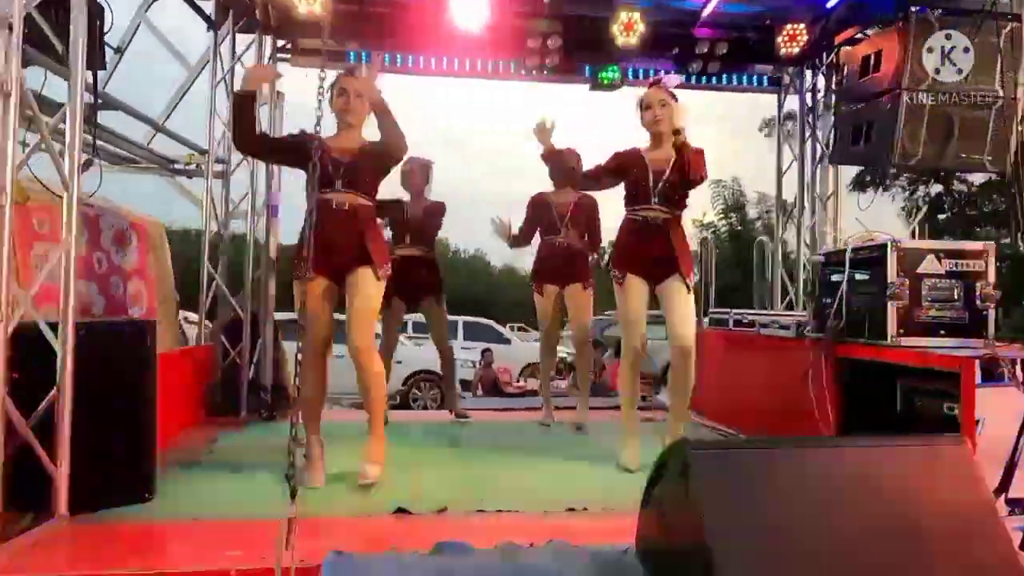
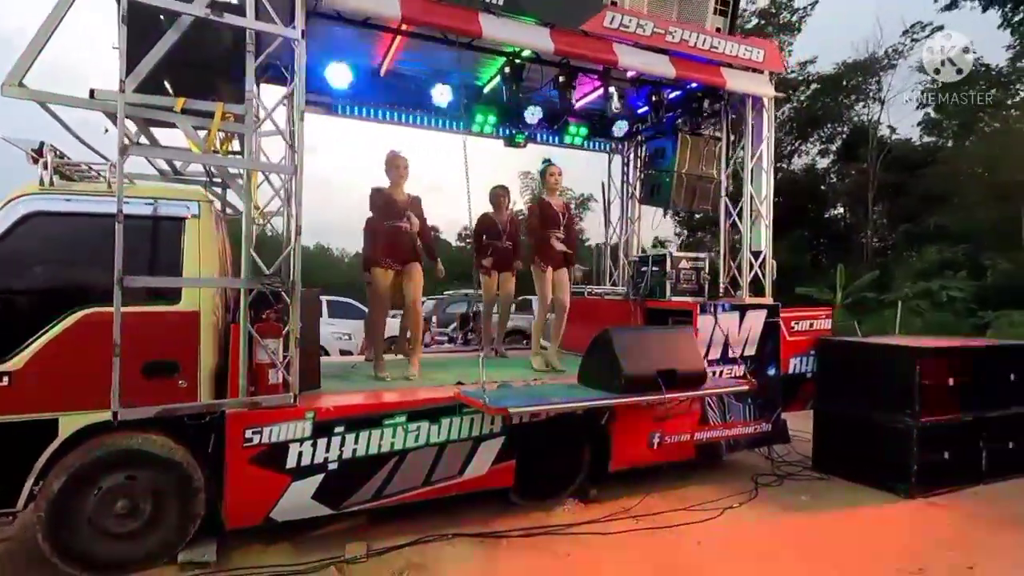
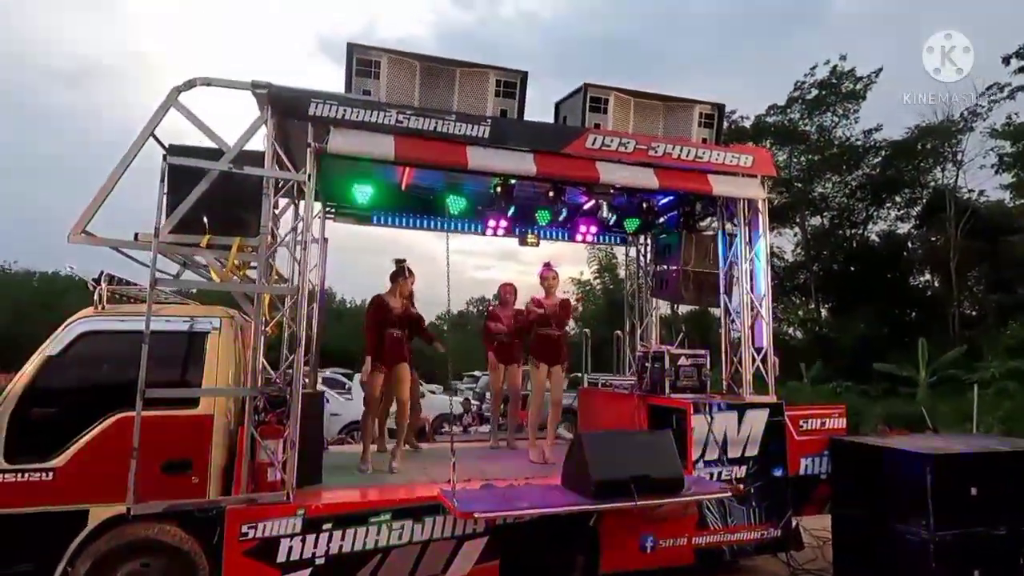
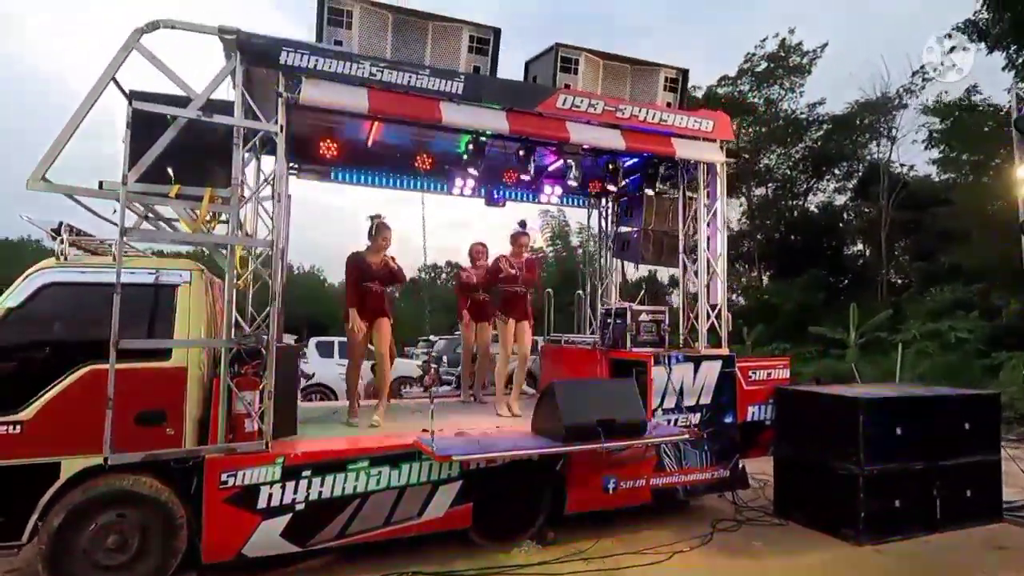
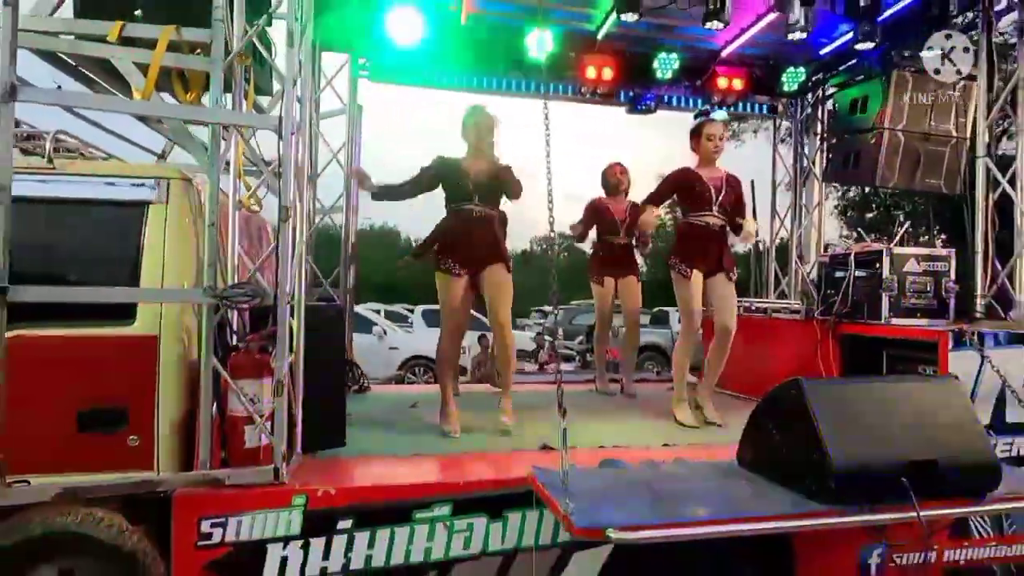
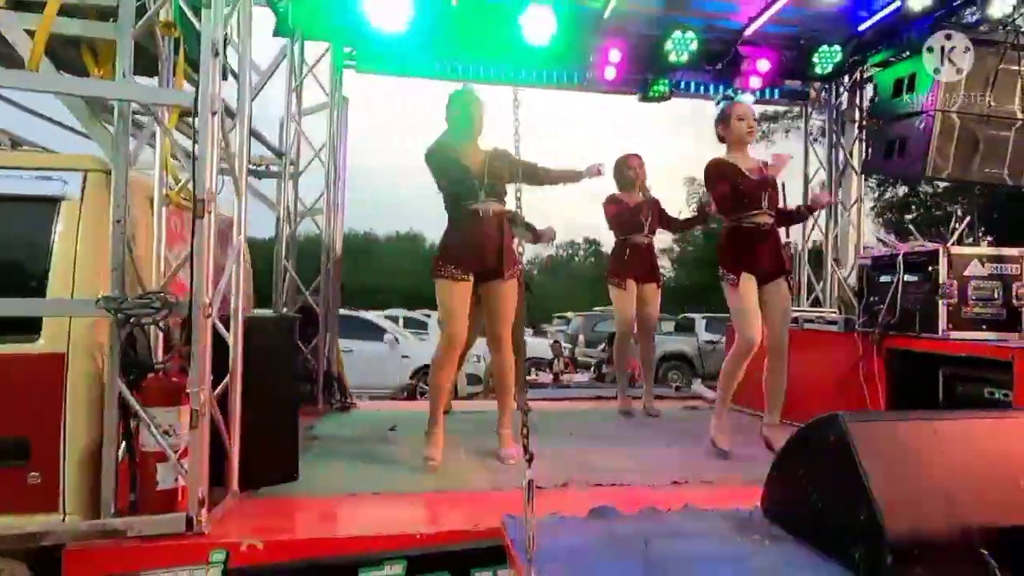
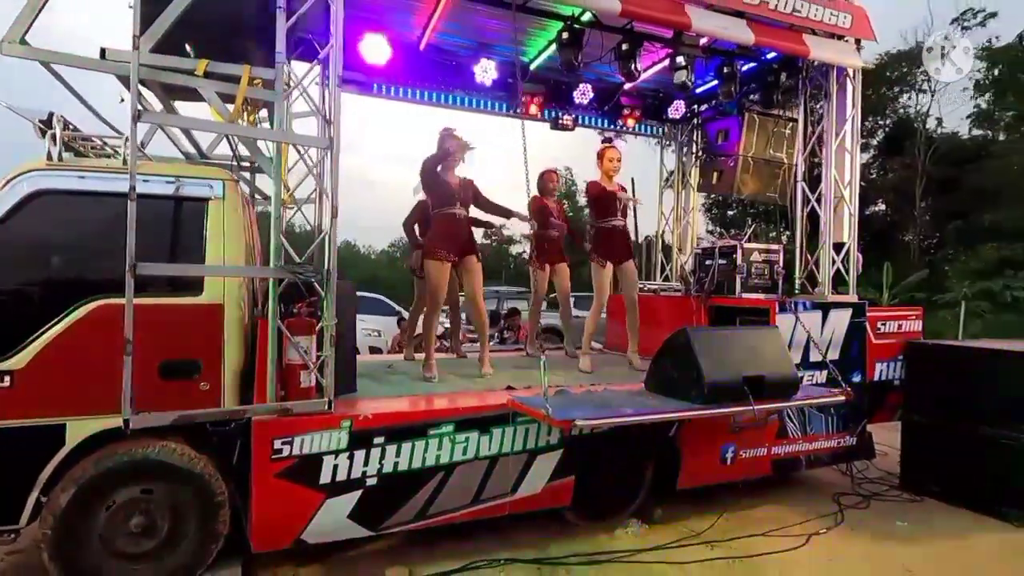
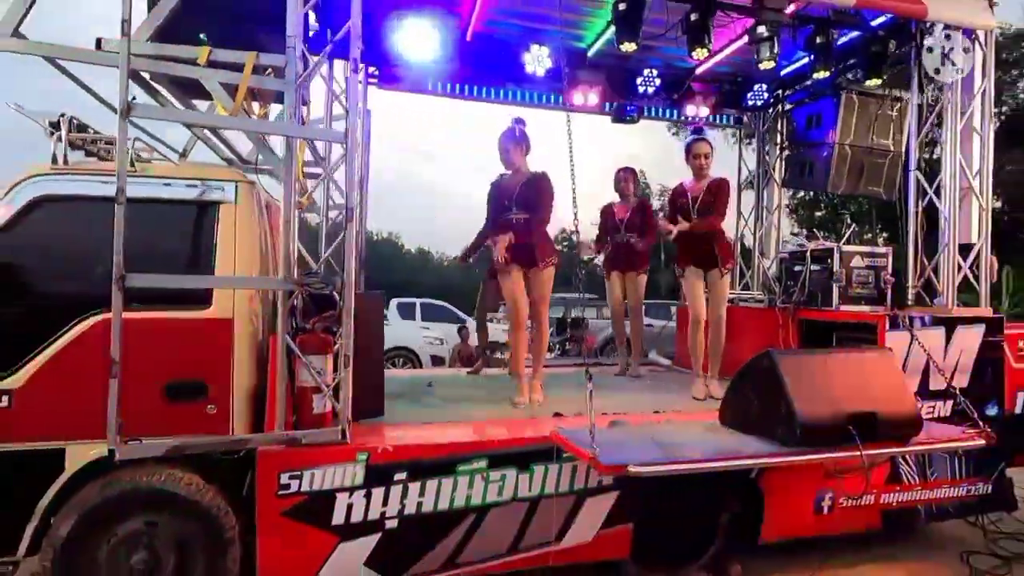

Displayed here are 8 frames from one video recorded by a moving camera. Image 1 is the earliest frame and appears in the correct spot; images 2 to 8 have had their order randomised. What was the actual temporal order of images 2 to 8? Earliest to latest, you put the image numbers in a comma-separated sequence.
6, 5, 8, 7, 2, 4, 3
